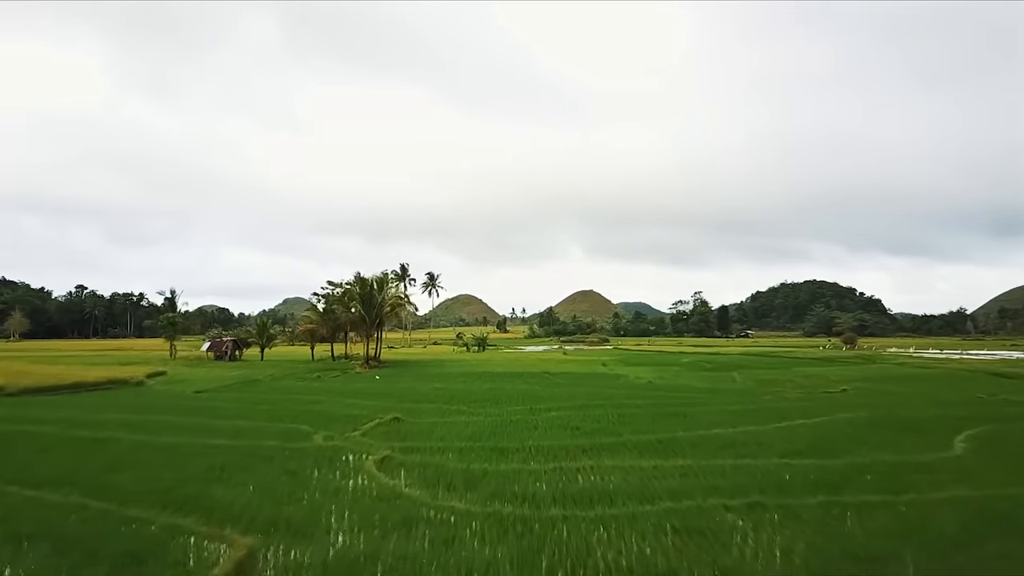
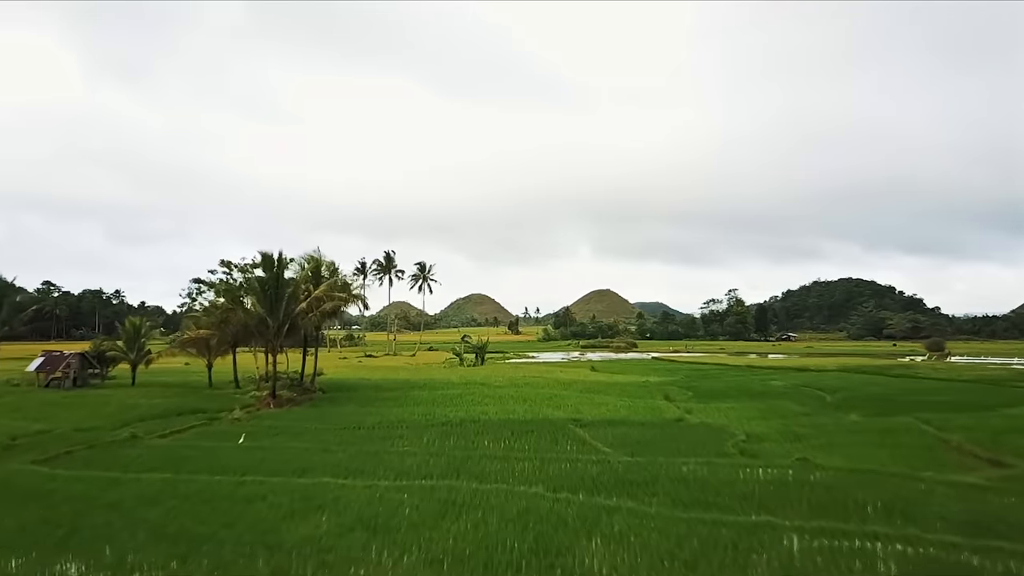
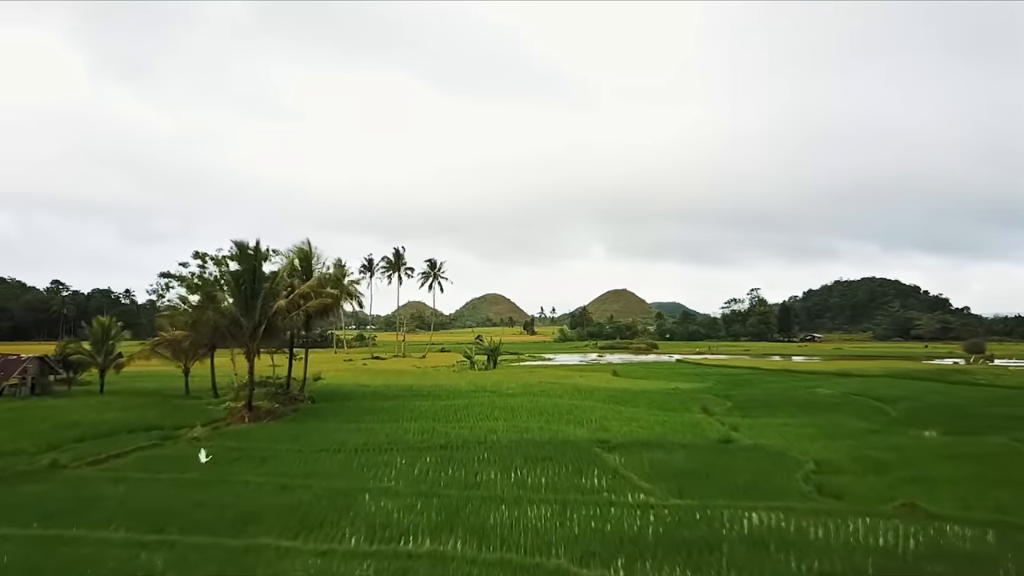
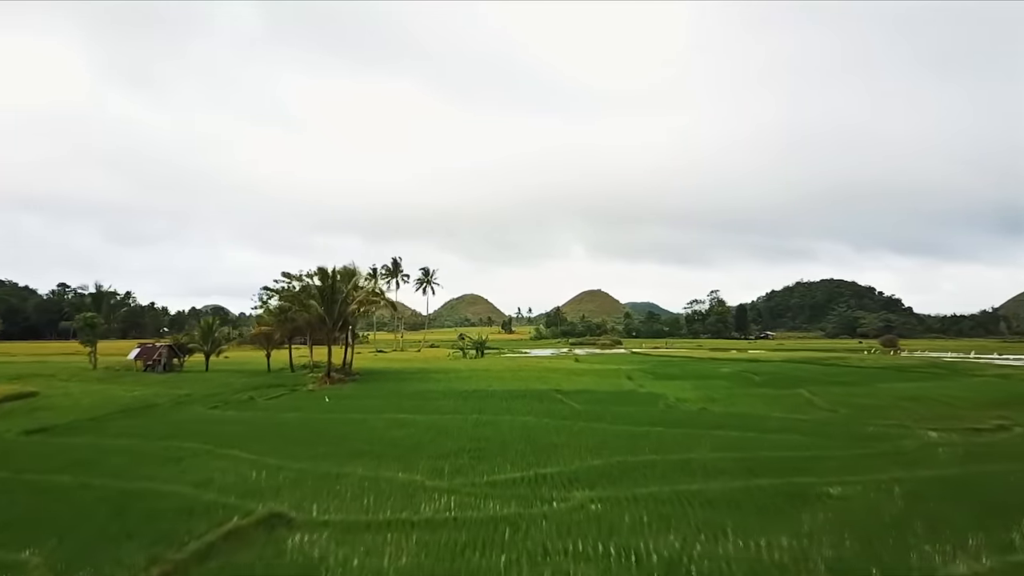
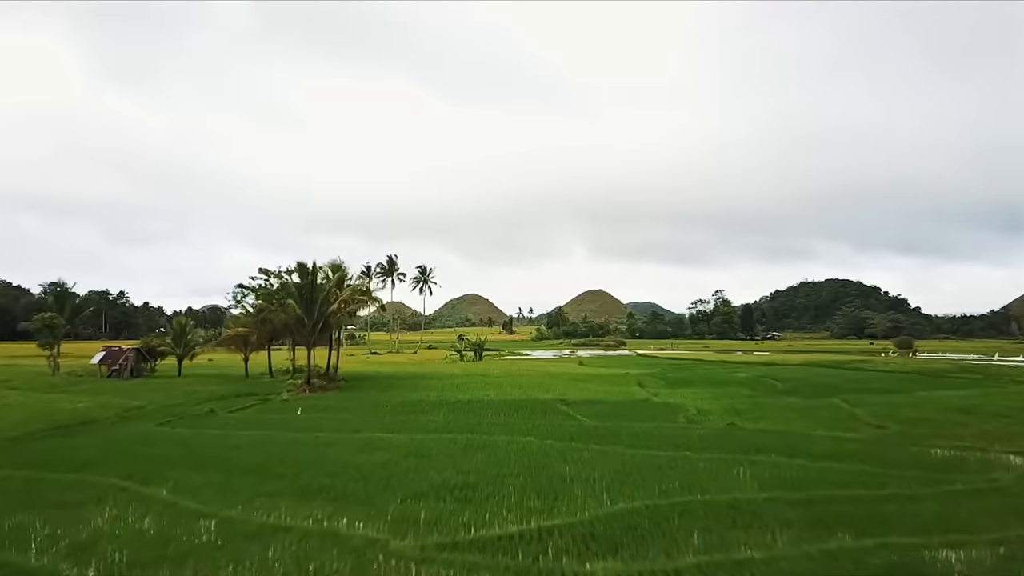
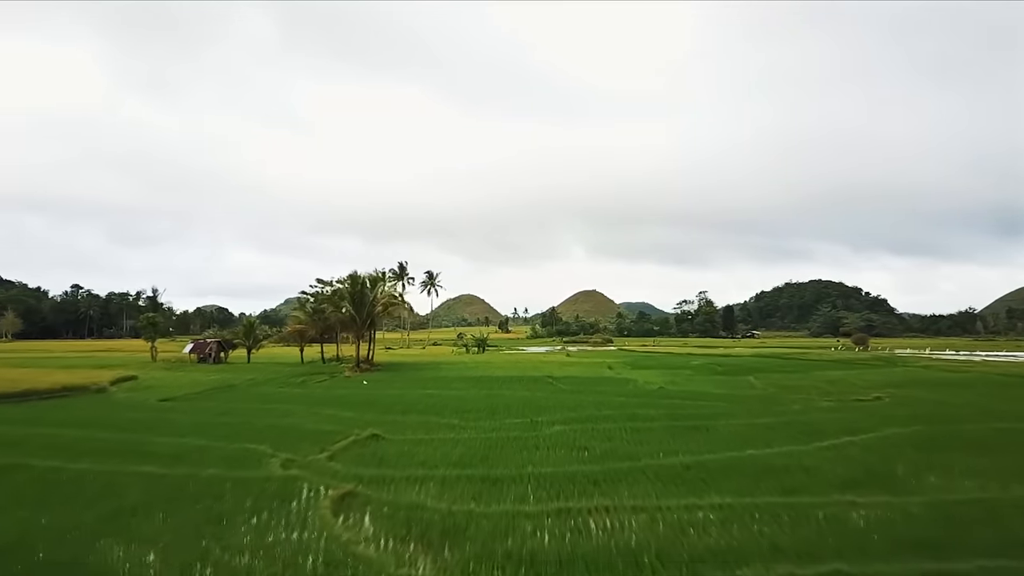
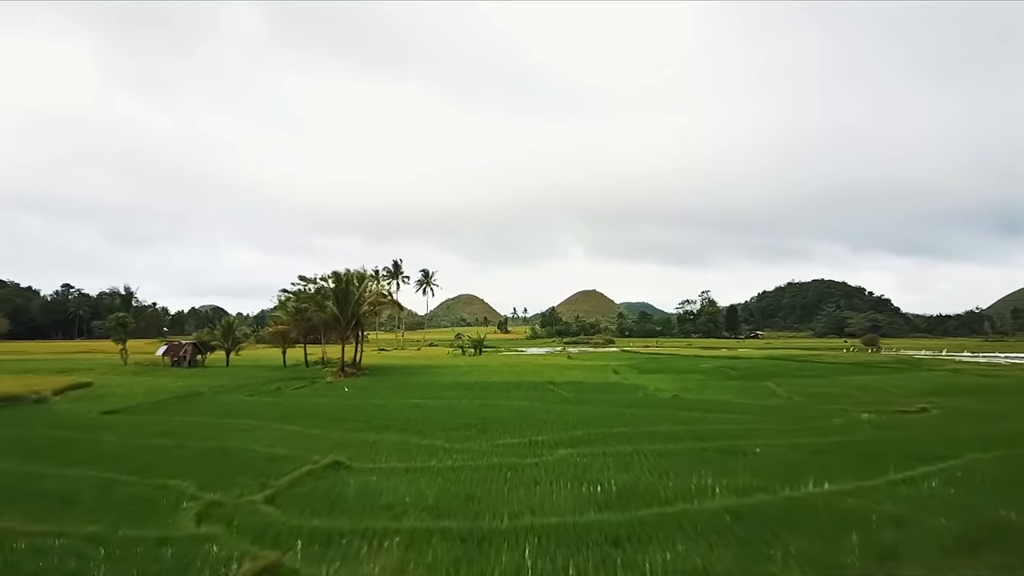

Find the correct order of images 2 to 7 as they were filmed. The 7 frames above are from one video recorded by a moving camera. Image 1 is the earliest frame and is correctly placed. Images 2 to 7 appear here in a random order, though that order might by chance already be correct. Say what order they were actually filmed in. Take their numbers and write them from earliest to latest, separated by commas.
6, 7, 4, 5, 2, 3
